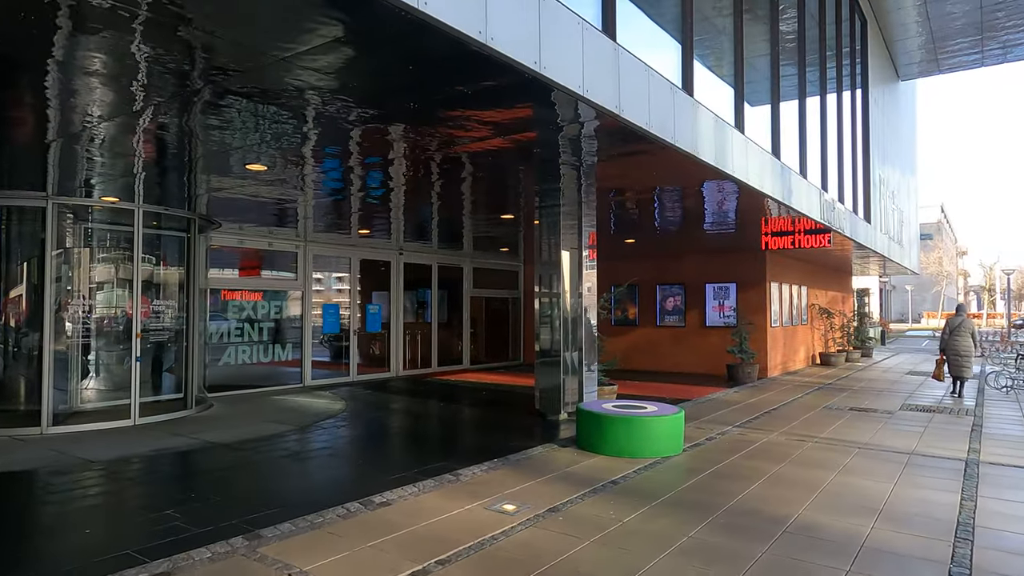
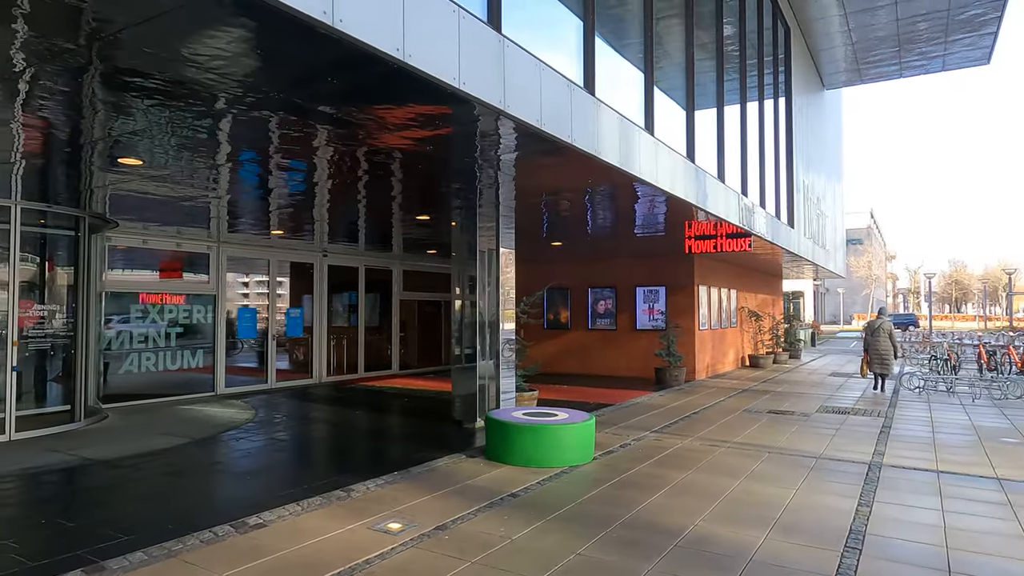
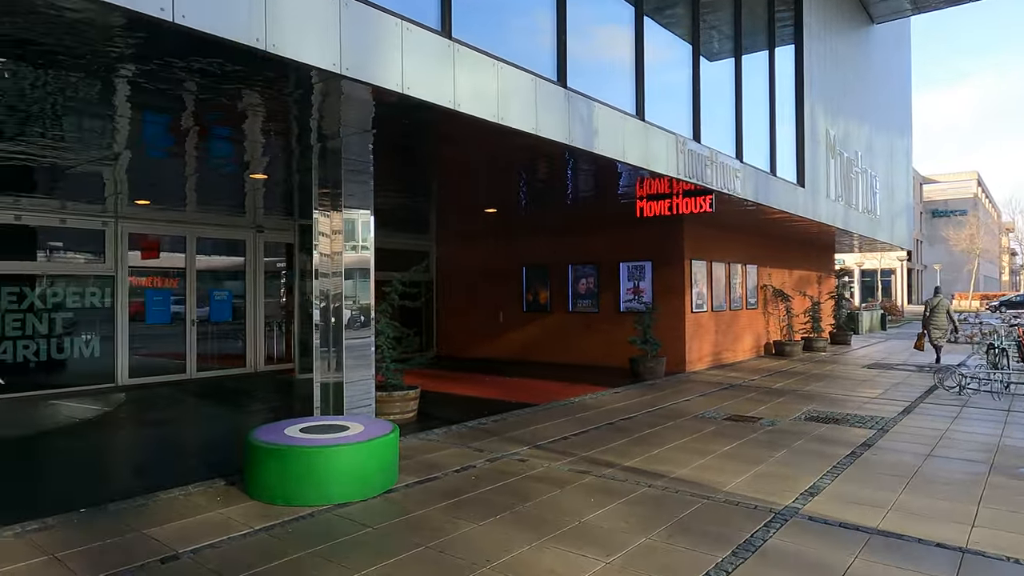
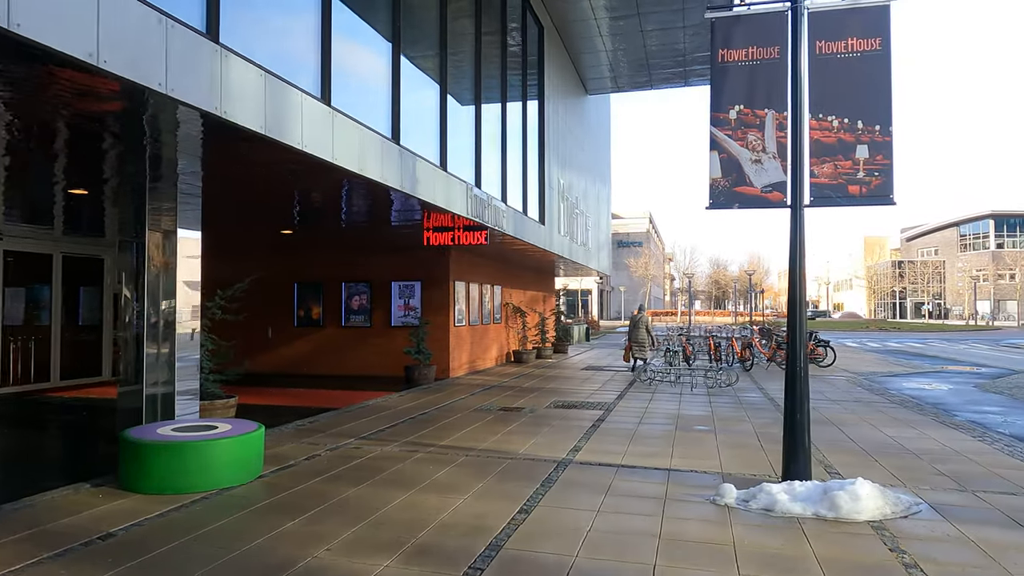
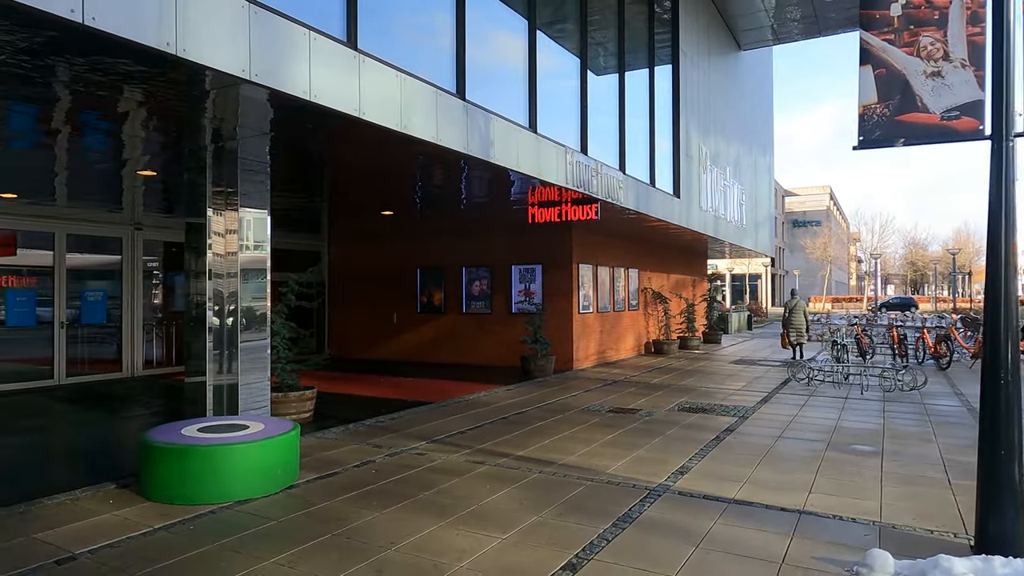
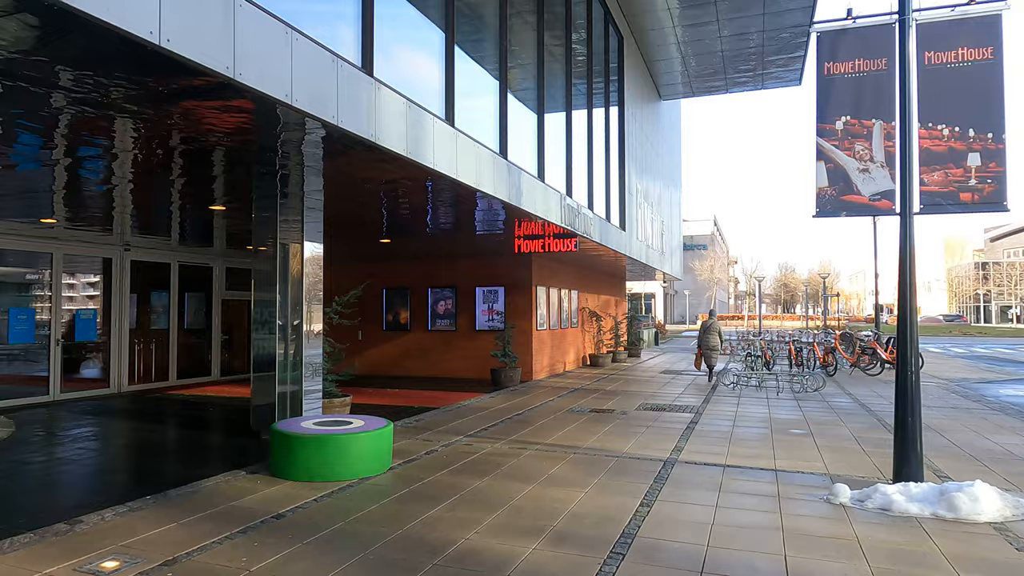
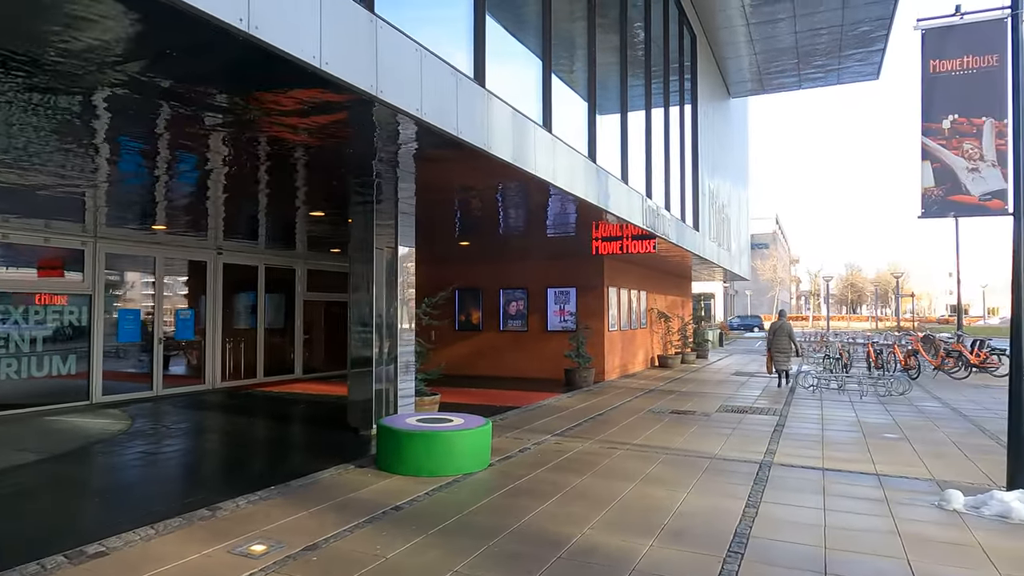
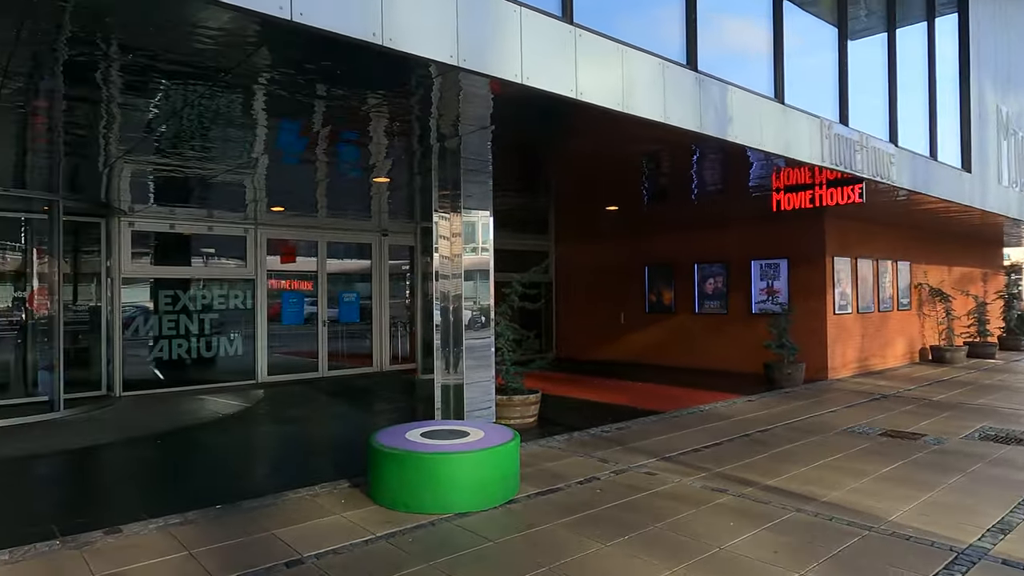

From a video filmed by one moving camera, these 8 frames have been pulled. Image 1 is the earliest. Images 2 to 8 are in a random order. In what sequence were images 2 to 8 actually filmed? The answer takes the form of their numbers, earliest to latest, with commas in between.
2, 7, 6, 4, 5, 3, 8
